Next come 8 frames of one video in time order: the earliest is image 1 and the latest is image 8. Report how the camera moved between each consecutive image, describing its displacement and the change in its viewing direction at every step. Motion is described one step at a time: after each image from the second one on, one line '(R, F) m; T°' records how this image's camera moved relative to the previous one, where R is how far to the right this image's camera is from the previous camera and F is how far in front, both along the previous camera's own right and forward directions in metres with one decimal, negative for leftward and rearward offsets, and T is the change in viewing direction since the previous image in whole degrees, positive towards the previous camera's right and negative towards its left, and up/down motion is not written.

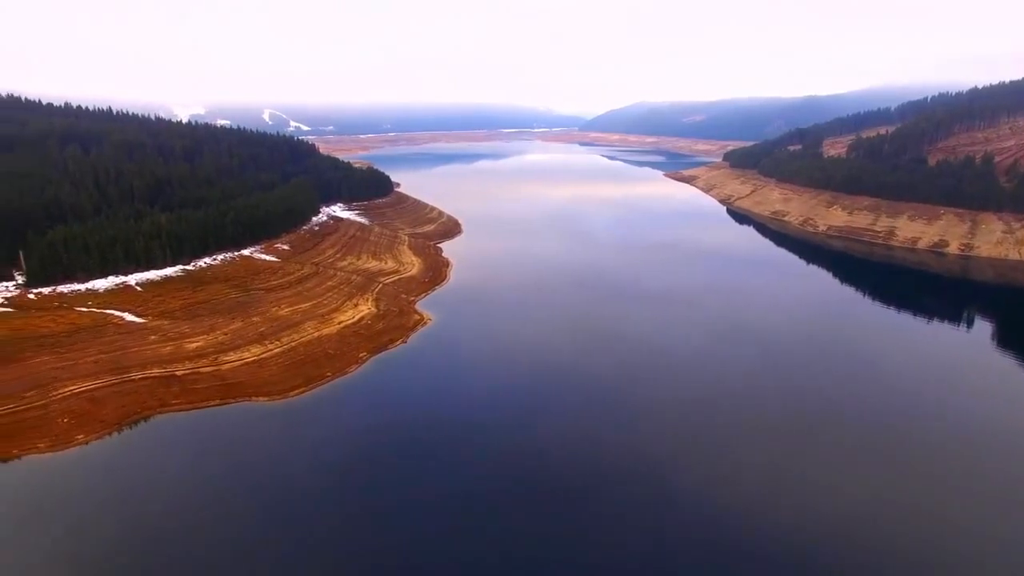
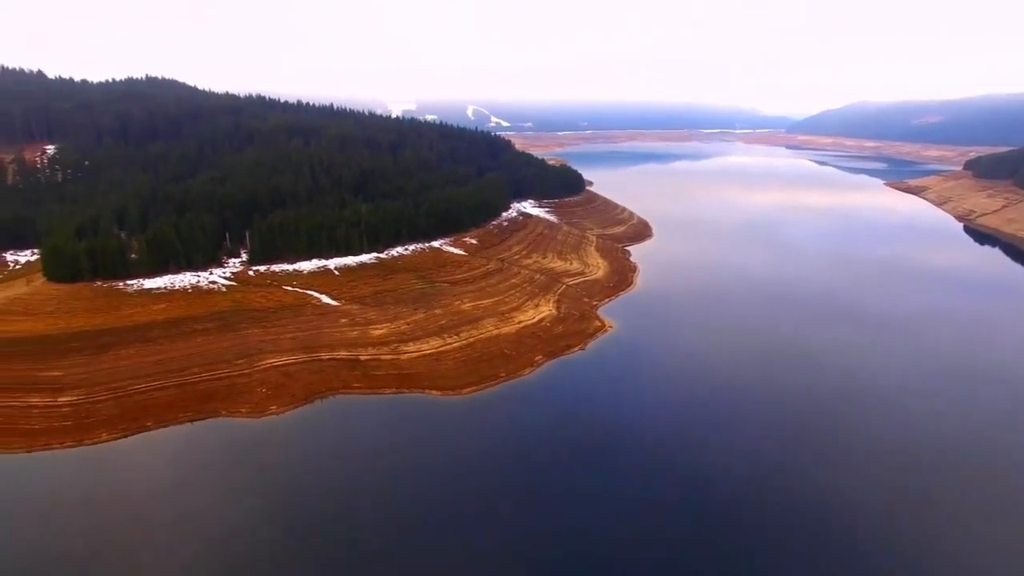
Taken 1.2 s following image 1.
(-0.1, +1.6) m; -15°
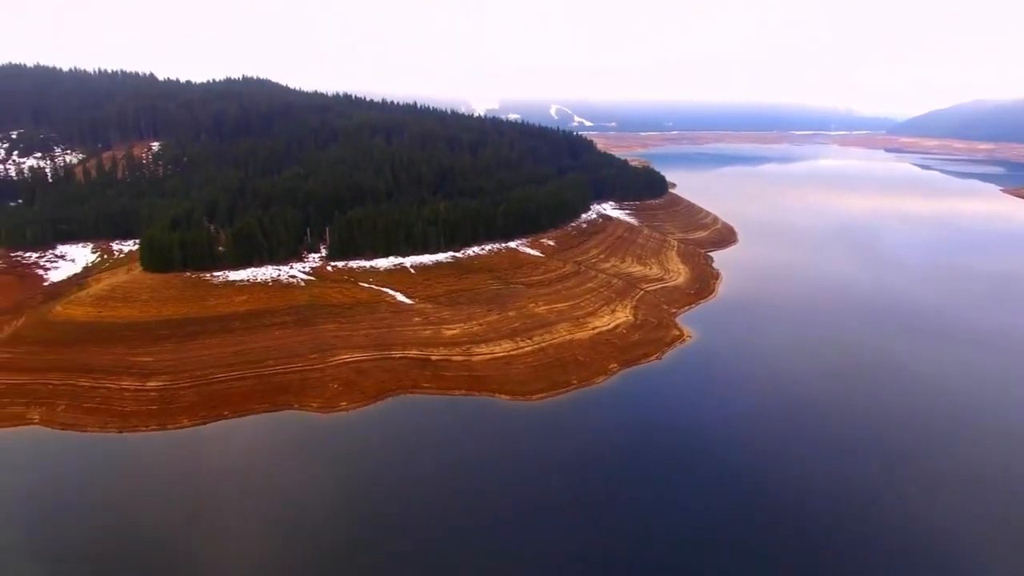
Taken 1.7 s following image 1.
(+0.1, +0.7) m; -6°
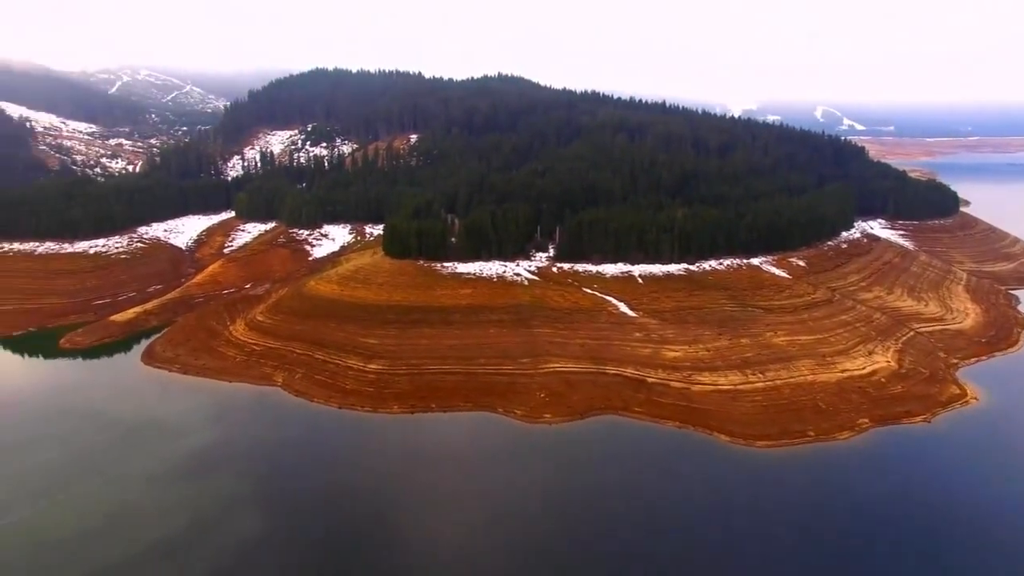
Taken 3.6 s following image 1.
(+0.2, +2.2) m; -19°
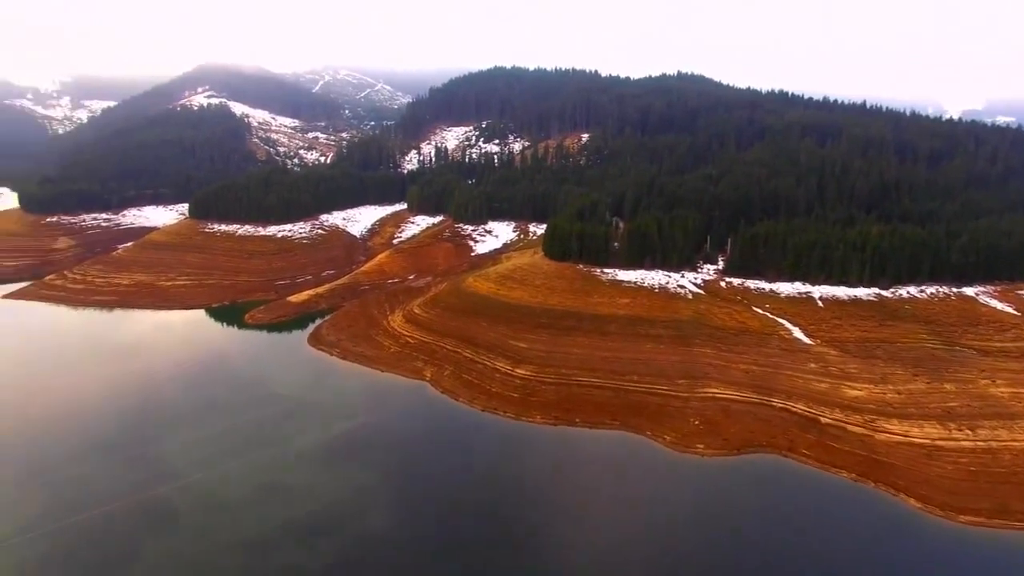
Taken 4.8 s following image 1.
(+0.3, +1.6) m; -13°
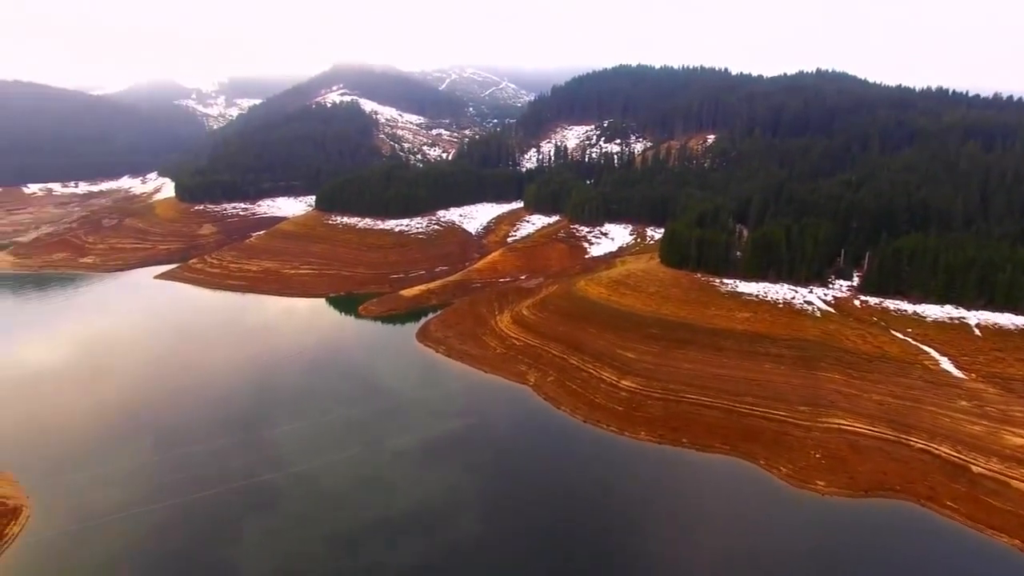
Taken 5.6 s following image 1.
(+0.3, +1.1) m; -10°
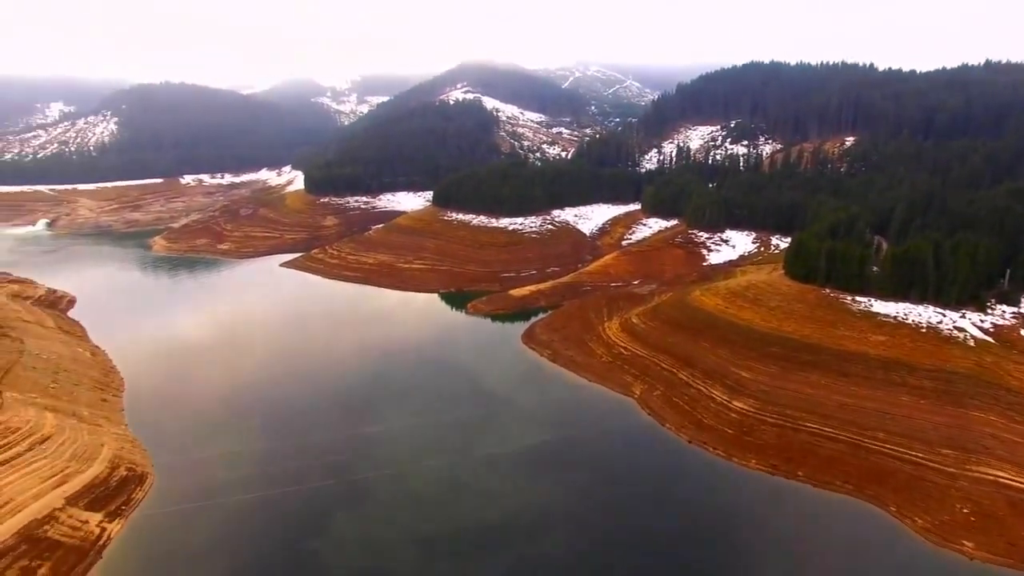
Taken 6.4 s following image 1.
(+0.4, +1.1) m; -9°
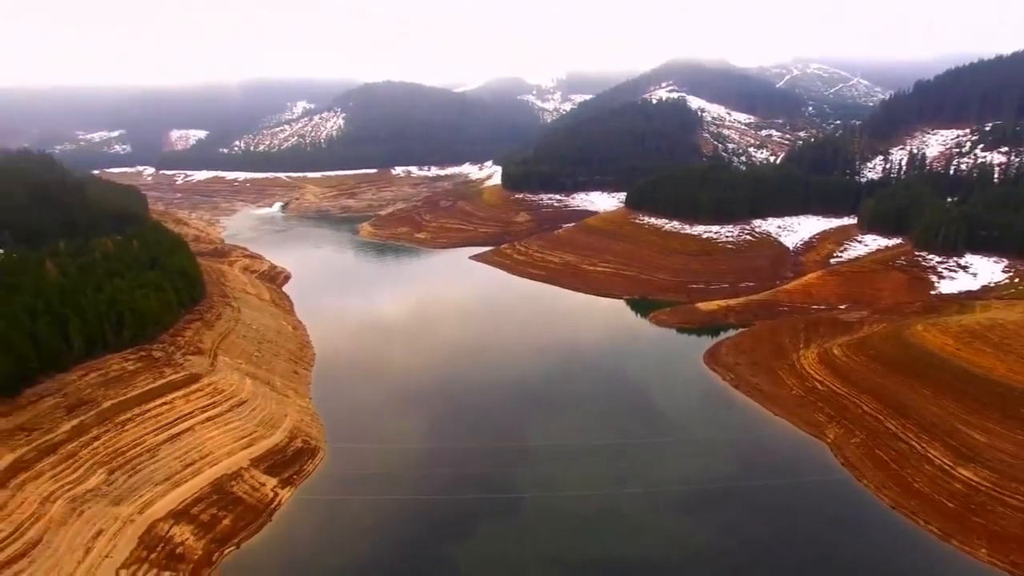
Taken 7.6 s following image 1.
(+0.6, +2.1) m; -16°
